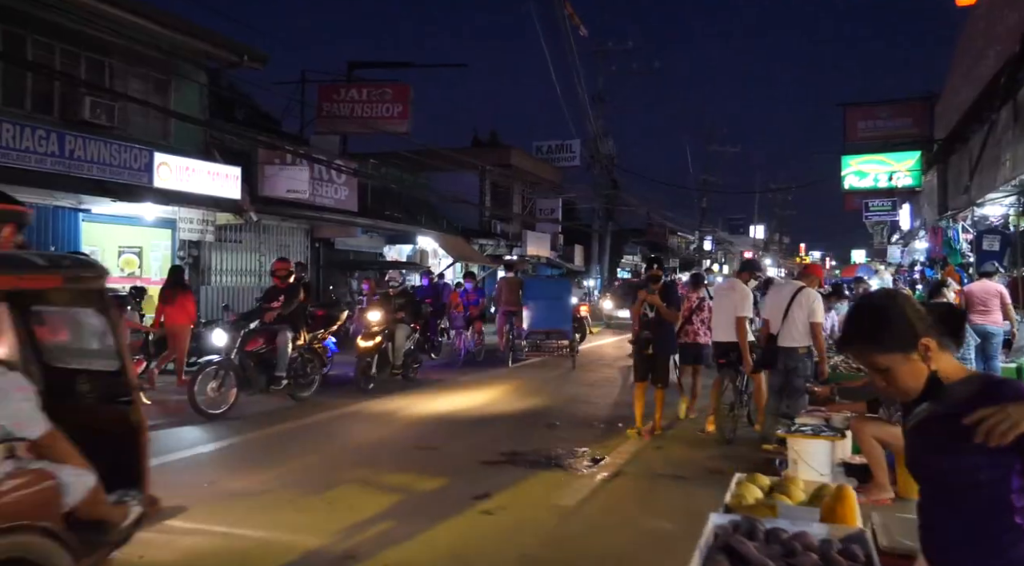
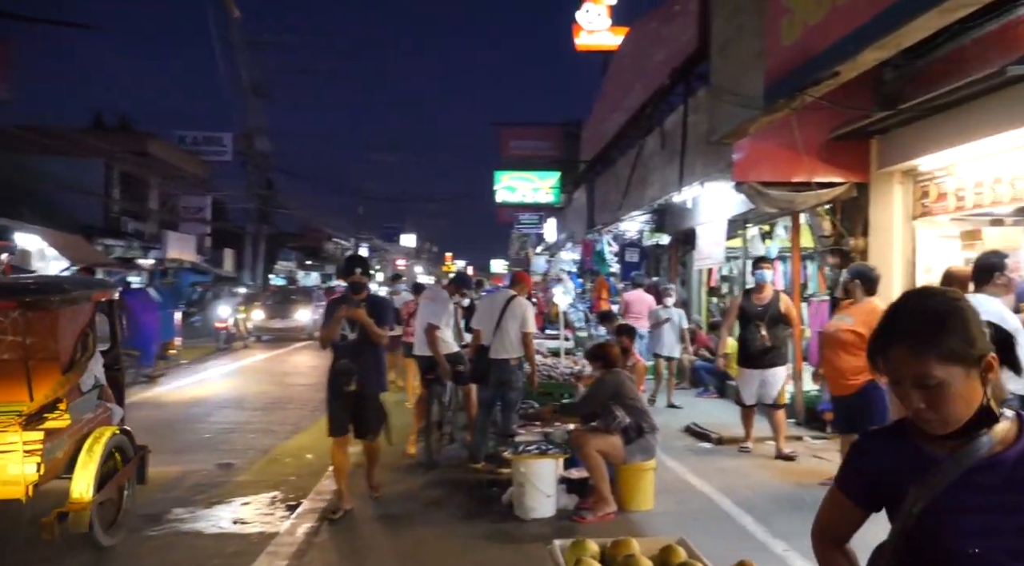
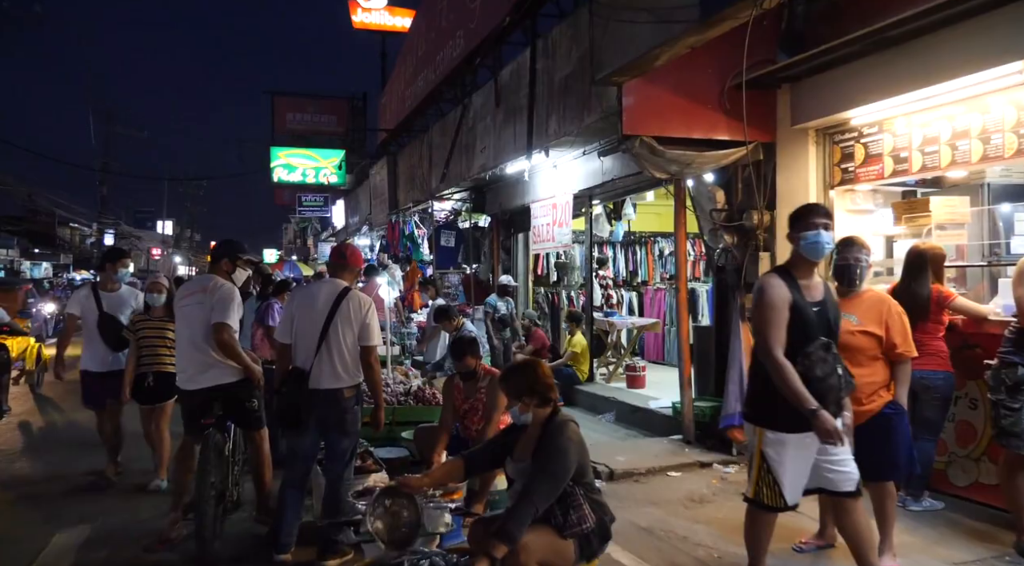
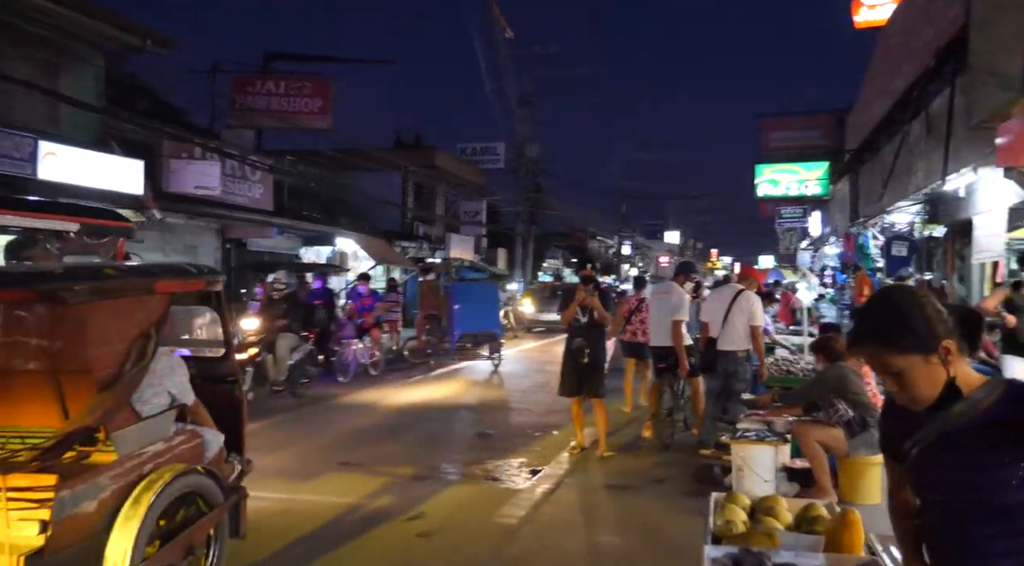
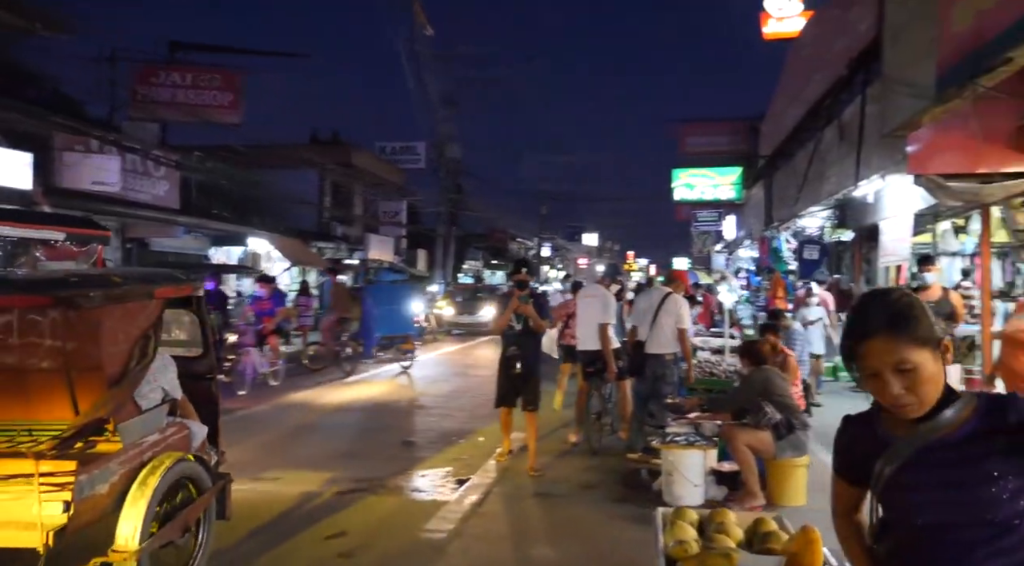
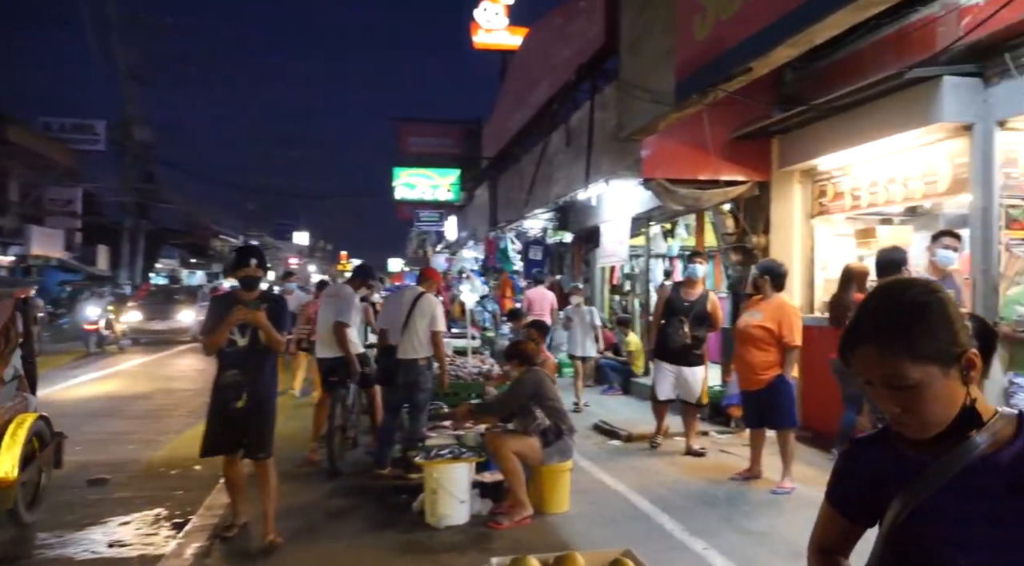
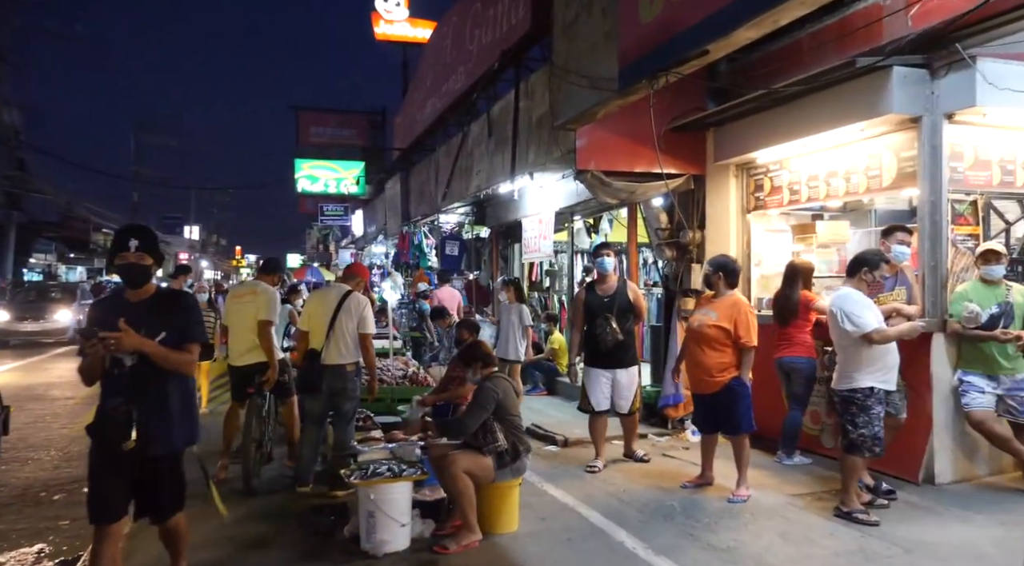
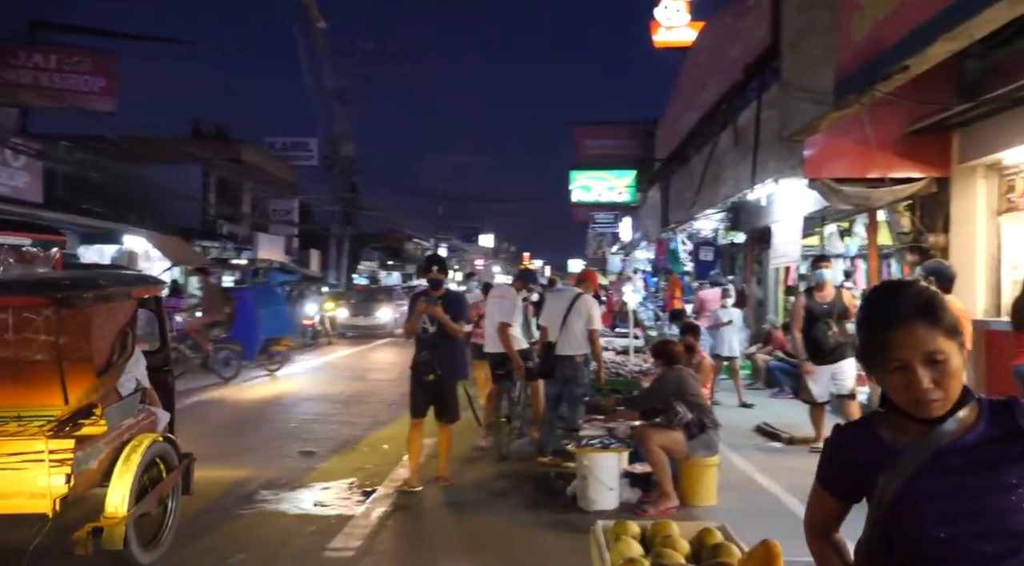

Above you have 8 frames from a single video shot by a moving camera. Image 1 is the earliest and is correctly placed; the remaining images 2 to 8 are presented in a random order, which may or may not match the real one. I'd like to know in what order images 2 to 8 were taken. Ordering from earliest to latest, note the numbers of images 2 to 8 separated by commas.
4, 5, 8, 2, 6, 7, 3
